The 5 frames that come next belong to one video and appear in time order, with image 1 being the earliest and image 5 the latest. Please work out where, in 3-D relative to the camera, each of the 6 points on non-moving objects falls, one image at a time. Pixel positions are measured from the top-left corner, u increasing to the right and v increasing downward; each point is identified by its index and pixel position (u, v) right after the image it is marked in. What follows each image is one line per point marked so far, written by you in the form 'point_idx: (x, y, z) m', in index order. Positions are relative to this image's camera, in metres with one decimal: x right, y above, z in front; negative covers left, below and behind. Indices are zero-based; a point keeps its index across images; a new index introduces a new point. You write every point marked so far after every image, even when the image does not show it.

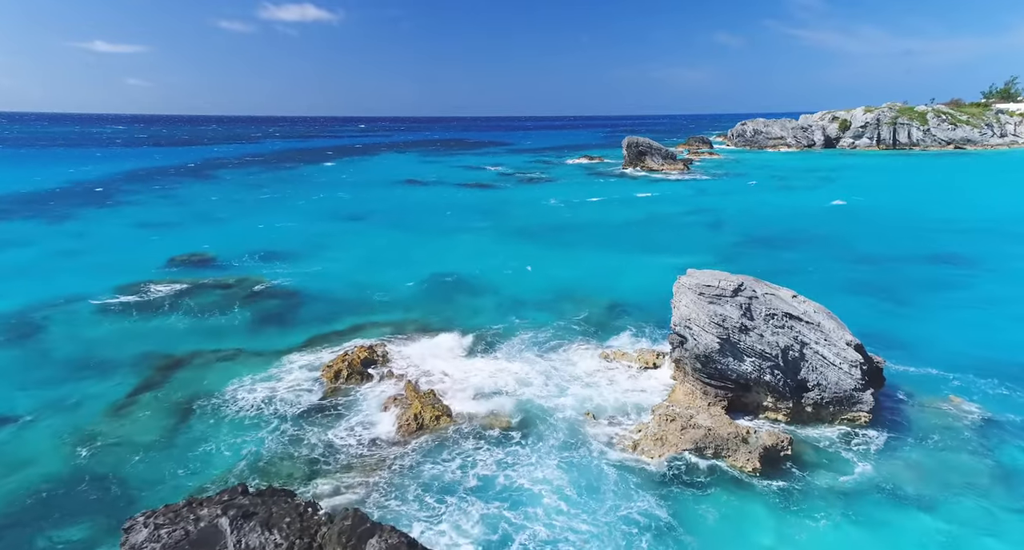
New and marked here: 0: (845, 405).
0: (+9.9, -3.9, +17.5) m
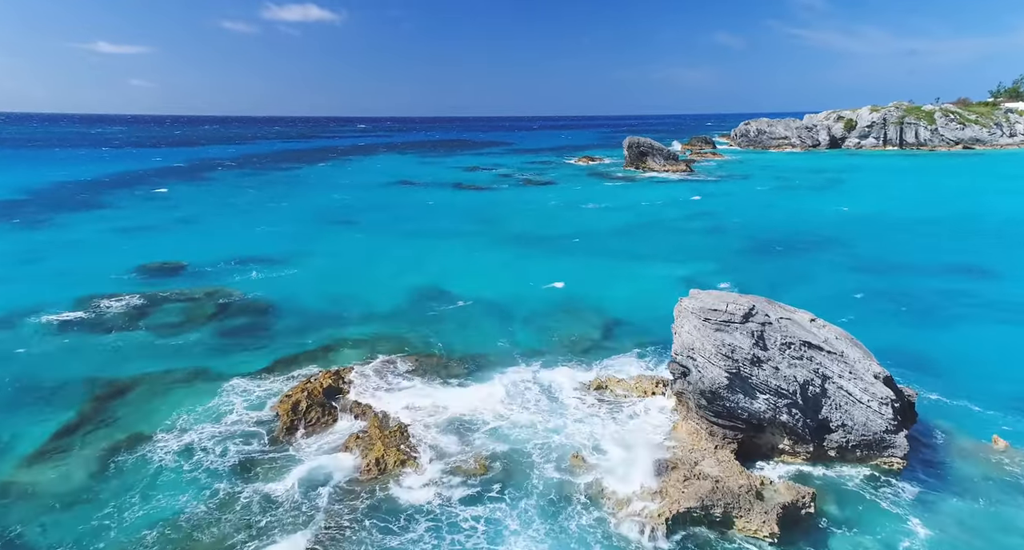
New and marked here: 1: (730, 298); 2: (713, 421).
0: (+9.3, -4.4, +15.1) m
1: (+5.9, -0.7, +15.9) m
2: (+5.4, -3.9, +15.7) m
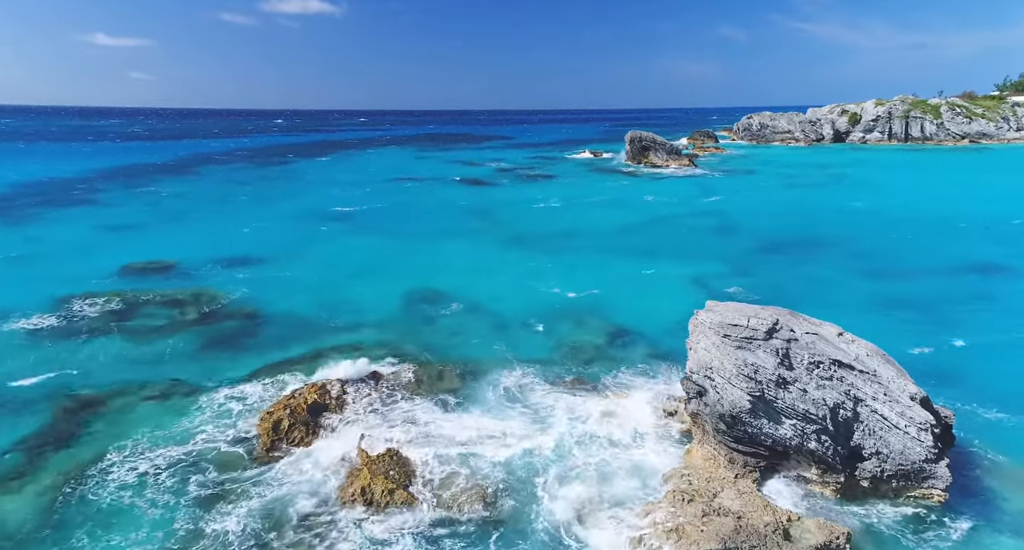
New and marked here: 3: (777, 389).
0: (+9.3, -4.7, +13.6) m
1: (+5.9, -0.9, +14.5) m
2: (+5.4, -4.2, +14.3) m
3: (+6.1, -2.6, +13.5) m
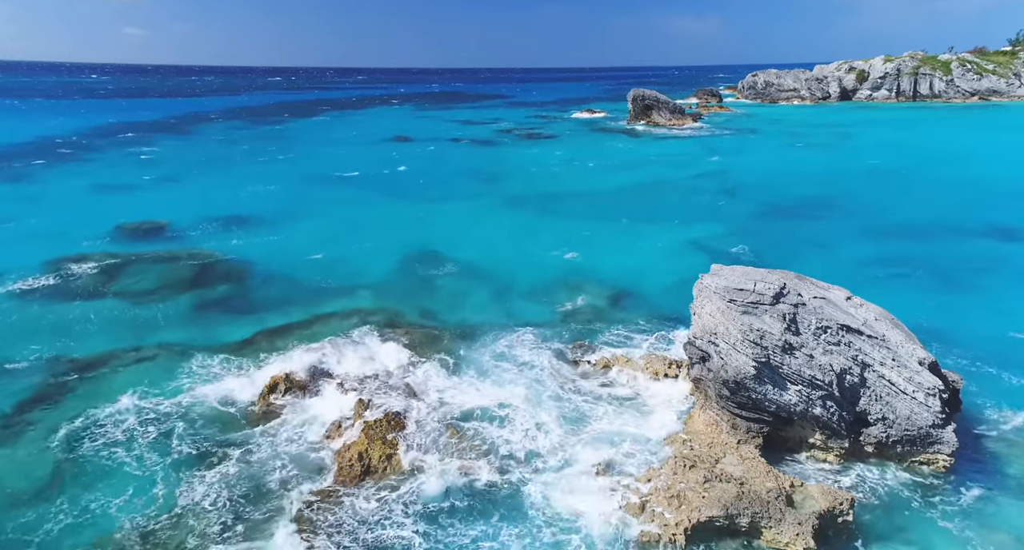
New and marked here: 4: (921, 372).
0: (+9.3, -3.9, +13.4) m
1: (+5.9, 0.0, +14.0) m
2: (+5.3, -3.3, +14.0) m
3: (+6.1, -1.8, +13.2) m
4: (+9.4, -2.2, +13.4) m
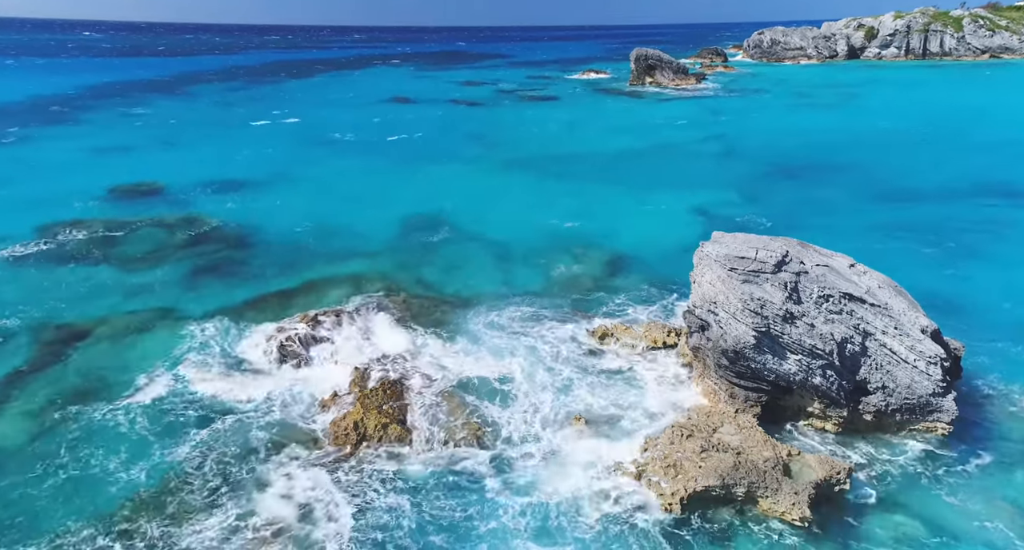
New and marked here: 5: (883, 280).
0: (+9.2, -3.1, +13.3) m
1: (+5.8, +0.7, +13.7) m
2: (+5.3, -2.5, +13.9) m
3: (+6.0, -1.1, +12.9) m
4: (+9.3, -1.5, +13.2) m
5: (+9.1, -0.1, +14.3) m
